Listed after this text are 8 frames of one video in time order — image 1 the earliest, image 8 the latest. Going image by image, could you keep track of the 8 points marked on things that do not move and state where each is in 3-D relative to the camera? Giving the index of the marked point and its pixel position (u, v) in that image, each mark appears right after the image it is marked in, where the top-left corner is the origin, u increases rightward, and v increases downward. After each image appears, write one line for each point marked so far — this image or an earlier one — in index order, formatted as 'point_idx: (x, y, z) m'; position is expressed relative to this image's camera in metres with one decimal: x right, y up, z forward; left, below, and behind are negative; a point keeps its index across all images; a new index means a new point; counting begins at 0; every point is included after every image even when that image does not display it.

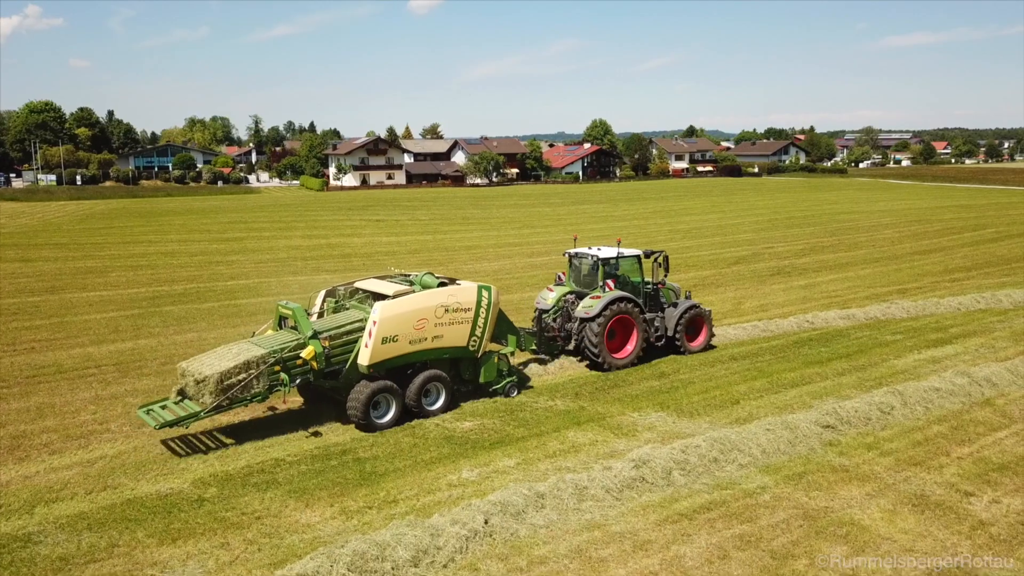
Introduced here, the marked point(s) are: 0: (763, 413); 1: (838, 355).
0: (+2.9, -1.5, +9.6) m
1: (+4.9, -1.0, +12.4) m
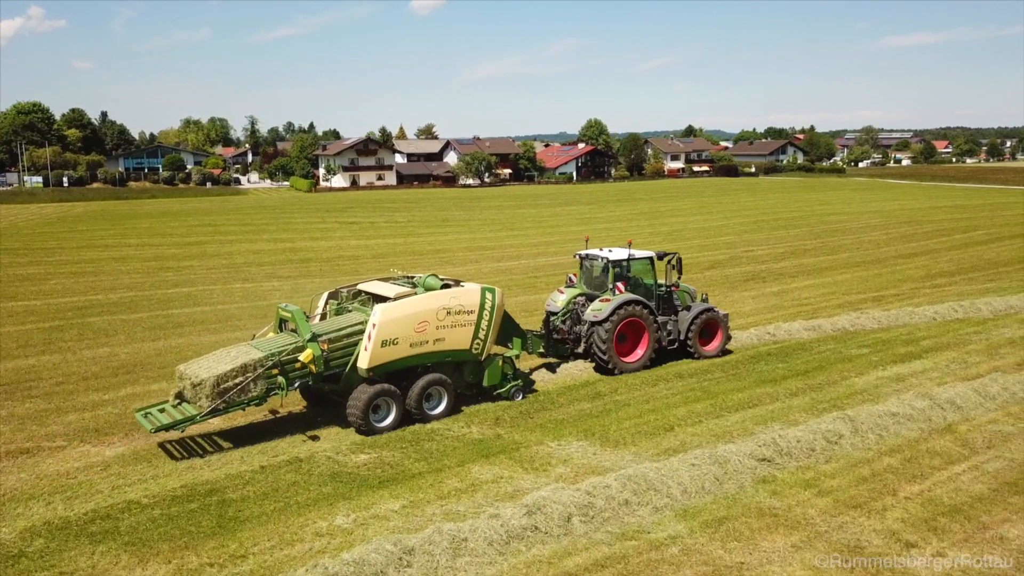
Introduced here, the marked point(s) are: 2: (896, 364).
0: (+1.9, -1.6, +8.6) m
1: (+3.9, -1.2, +11.5) m
2: (+5.6, -1.1, +11.9) m
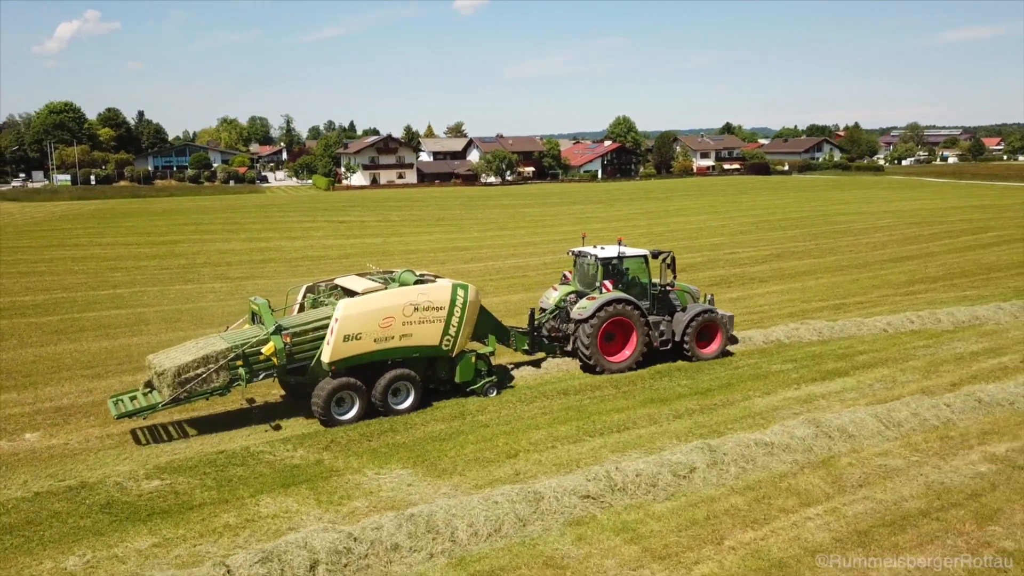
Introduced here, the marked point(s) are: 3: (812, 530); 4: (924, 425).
0: (+0.2, -1.7, +7.7) m
1: (+2.3, -1.3, +10.4) m
2: (+4.0, -1.2, +10.8) m
3: (+2.4, -2.0, +6.6) m
4: (+4.5, -1.5, +8.9) m
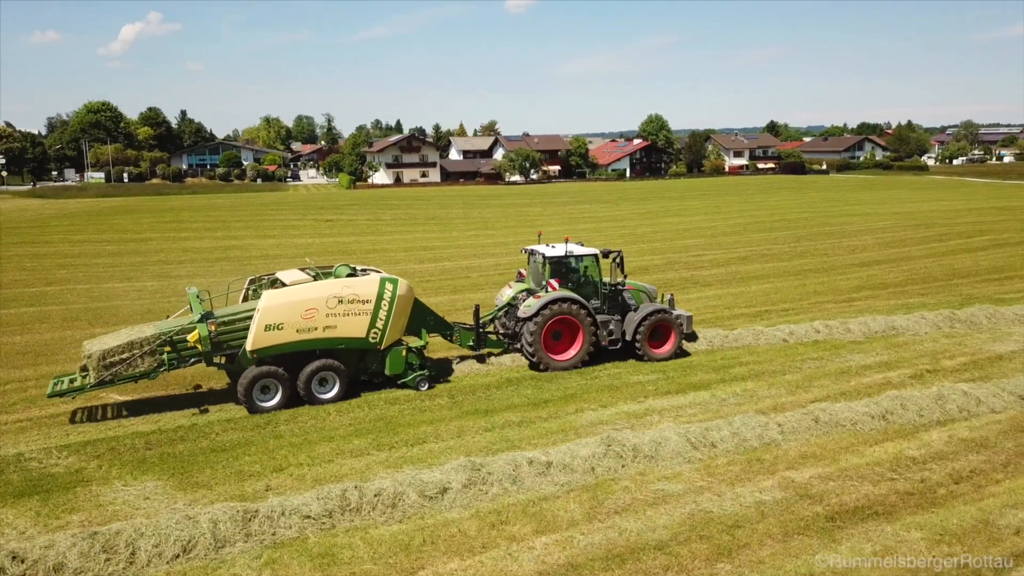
0: (-2.1, -1.8, +7.3) m
1: (+0.2, -1.4, +9.9) m
2: (+1.9, -1.3, +10.2) m
3: (+0.1, -2.0, +6.1) m
4: (+2.3, -1.6, +8.3) m
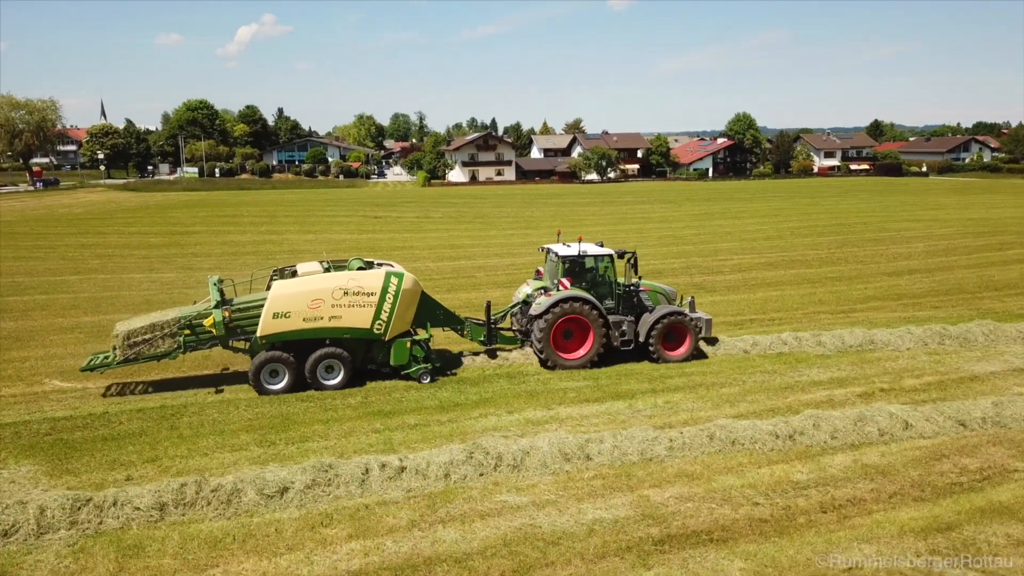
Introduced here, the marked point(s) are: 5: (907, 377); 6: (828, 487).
0: (-3.5, -1.8, +7.5) m
1: (-0.9, -1.4, +9.9) m
2: (+0.9, -1.4, +9.9) m
3: (-1.4, -2.1, +6.1) m
4: (+1.0, -1.7, +8.0) m
5: (+5.4, -1.2, +11.1) m
6: (+2.9, -1.8, +7.5) m
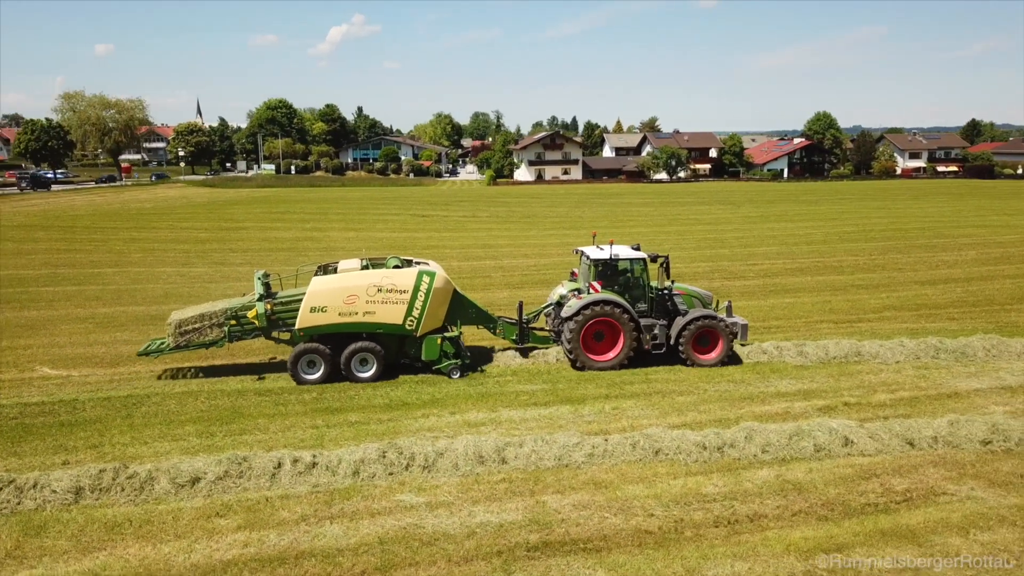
0: (-4.3, -1.7, +8.0) m
1: (-1.5, -1.4, +10.1) m
2: (+0.2, -1.4, +10.0) m
3: (-2.5, -2.1, +6.4) m
4: (+0.2, -1.7, +8.0) m
5: (+4.8, -1.4, +10.7) m
6: (+2.0, -1.9, +7.4) m
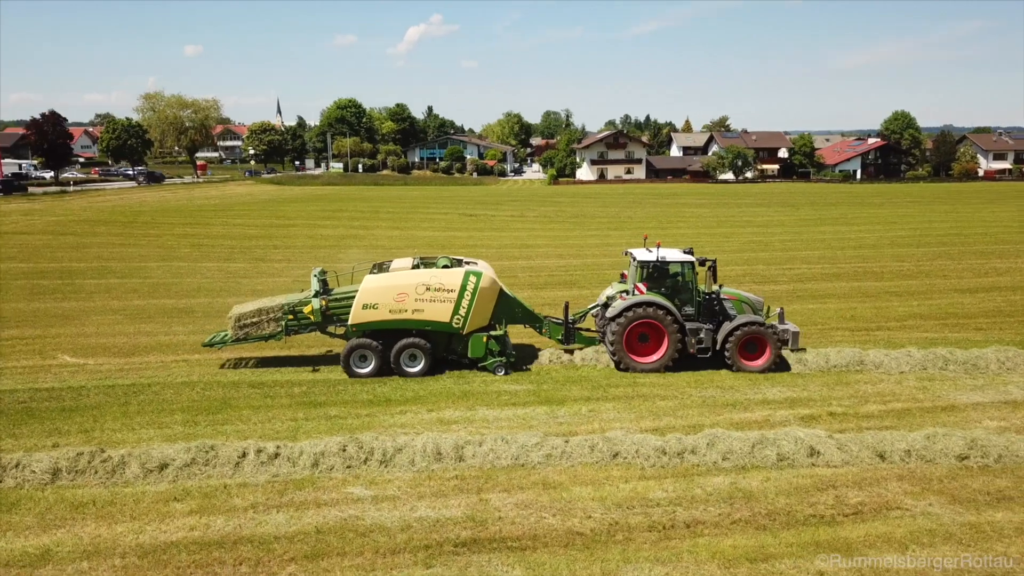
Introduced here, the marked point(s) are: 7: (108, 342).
0: (-4.8, -1.6, +8.5) m
1: (-1.8, -1.4, +10.4) m
2: (0.0, -1.5, +10.1) m
3: (-3.0, -2.0, +6.8) m
4: (-0.2, -1.8, +8.2) m
5: (+4.6, -1.5, +10.5) m
6: (+1.5, -2.0, +7.4) m
7: (-6.4, -0.9, +13.0) m
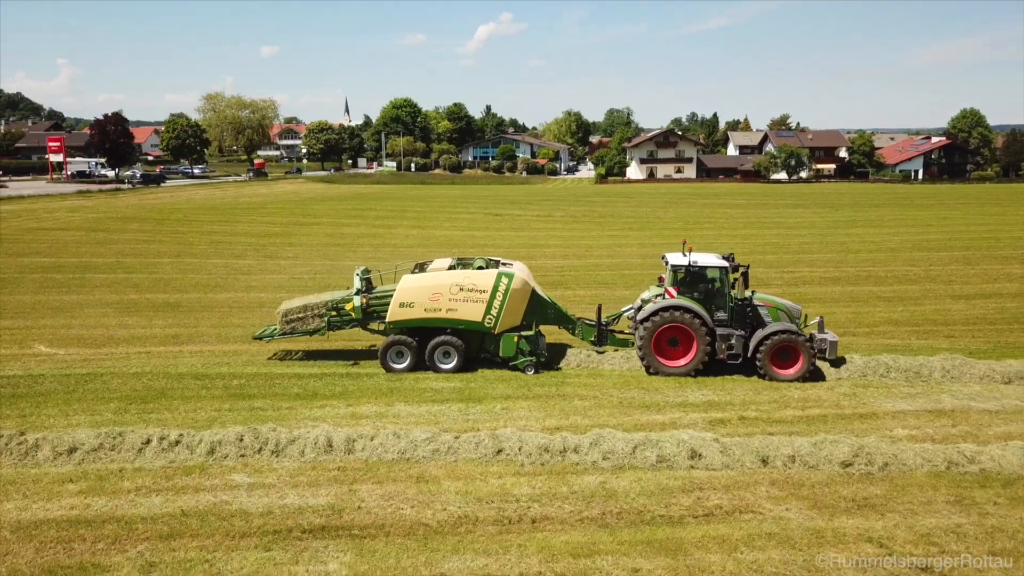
0: (-5.9, -1.6, +9.3) m
1: (-2.8, -1.4, +10.9) m
2: (-1.1, -1.5, +10.5) m
3: (-4.4, -2.0, +7.4) m
4: (-1.4, -1.8, +8.6) m
5: (+3.6, -1.5, +10.5) m
6: (+0.2, -2.0, +7.6) m
7: (-7.2, -0.8, +13.9) m
